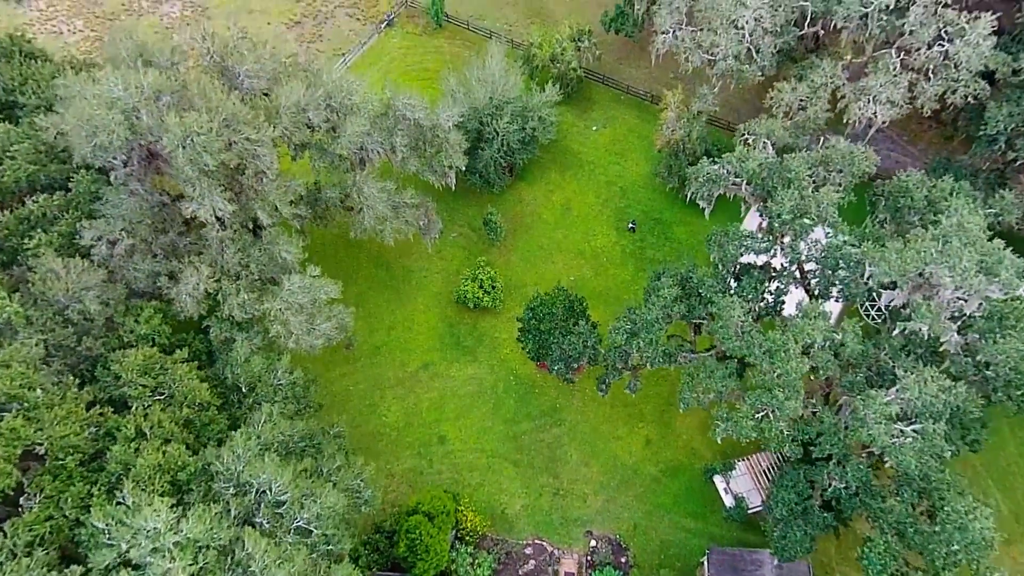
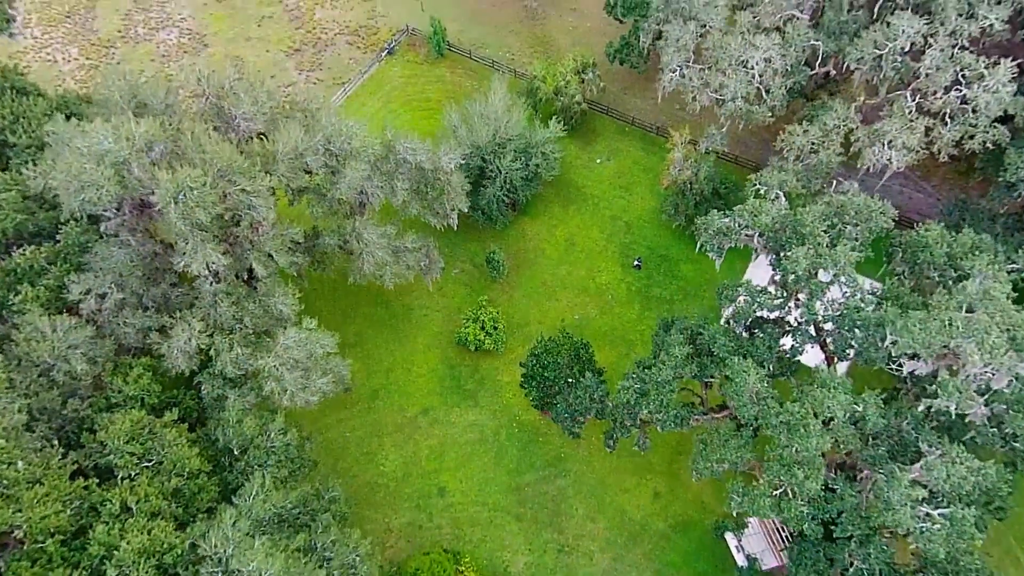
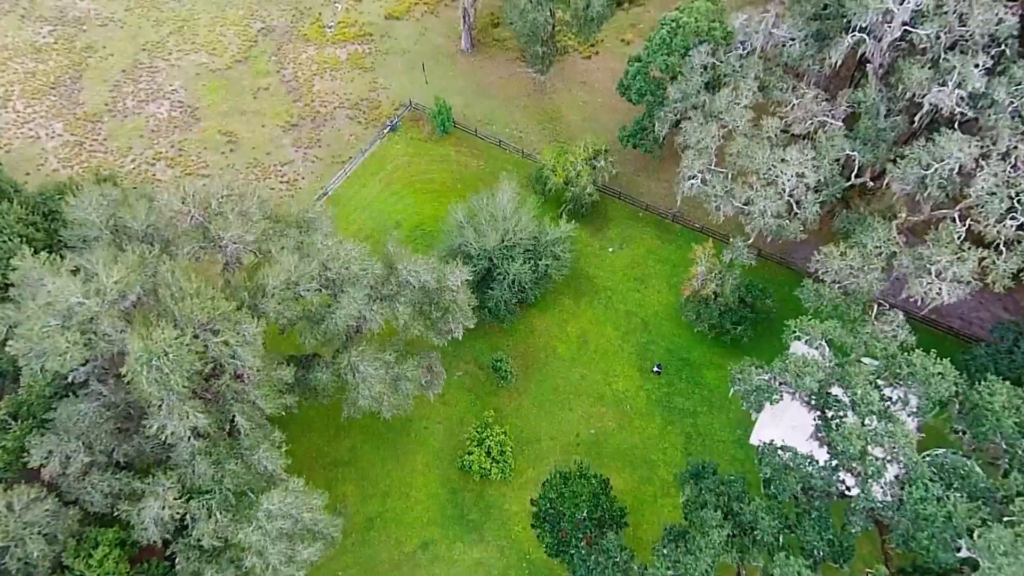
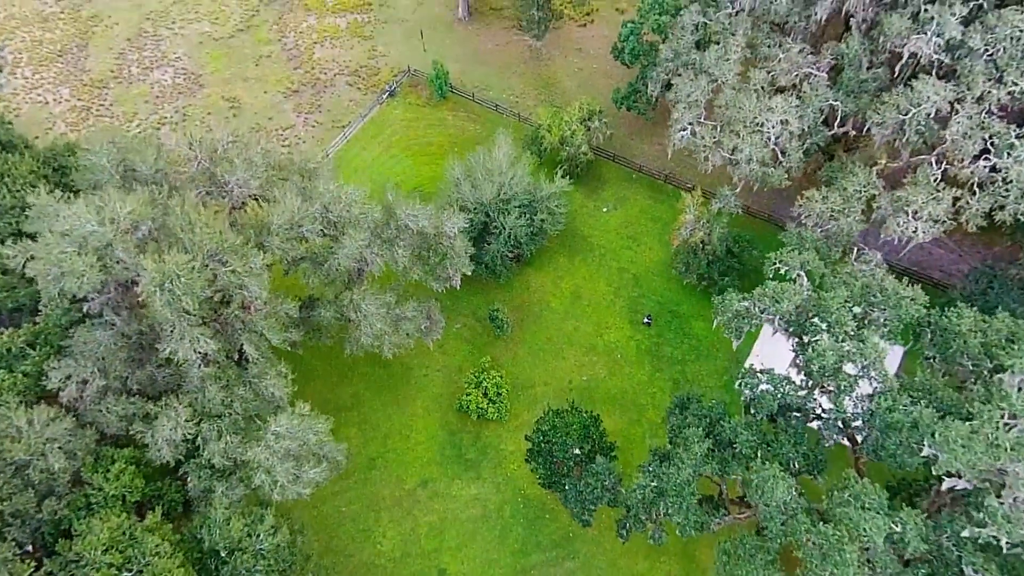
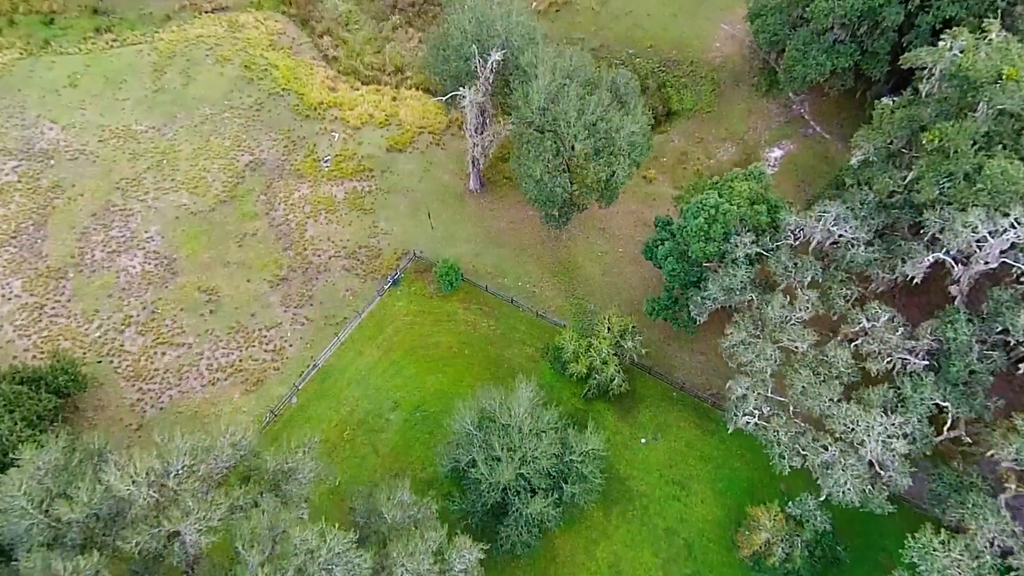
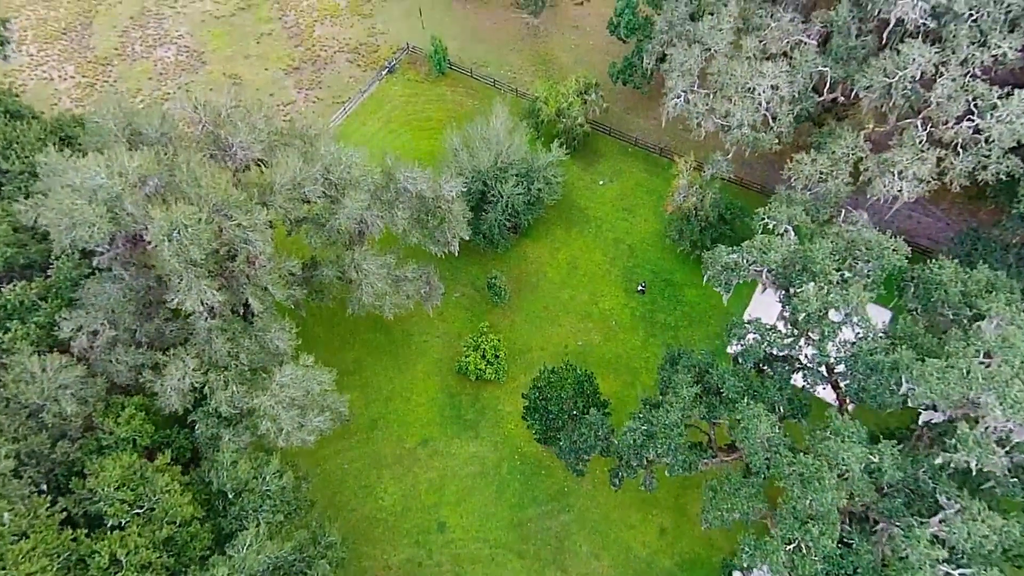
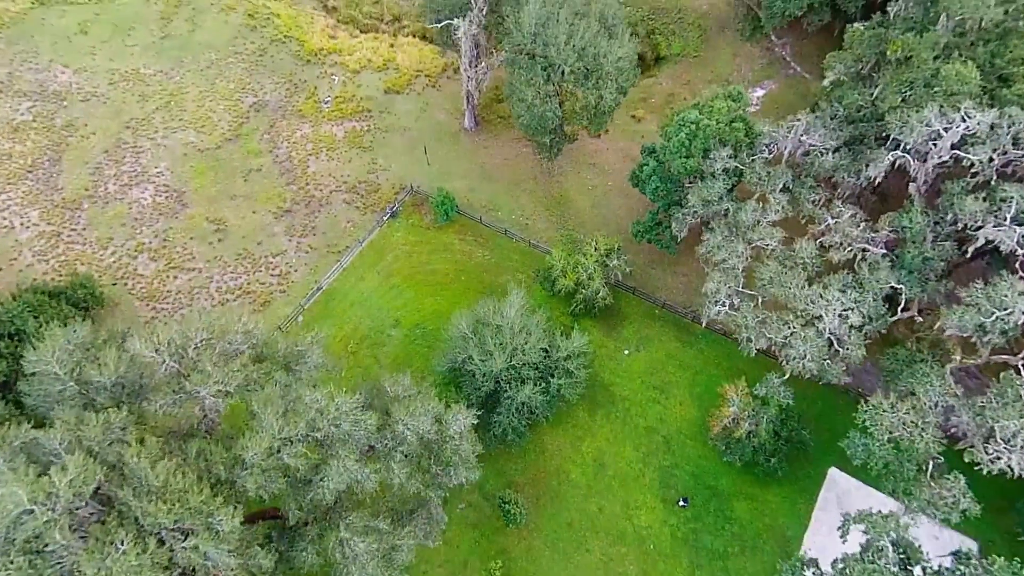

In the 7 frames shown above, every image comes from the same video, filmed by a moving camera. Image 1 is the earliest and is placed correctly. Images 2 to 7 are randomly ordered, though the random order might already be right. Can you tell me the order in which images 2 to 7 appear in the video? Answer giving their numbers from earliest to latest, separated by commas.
2, 6, 4, 3, 7, 5
